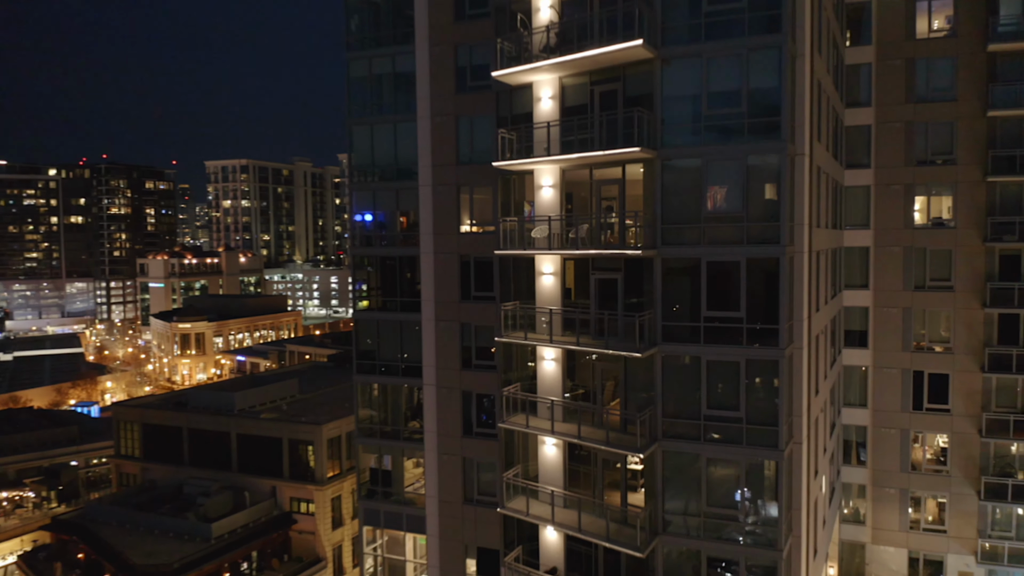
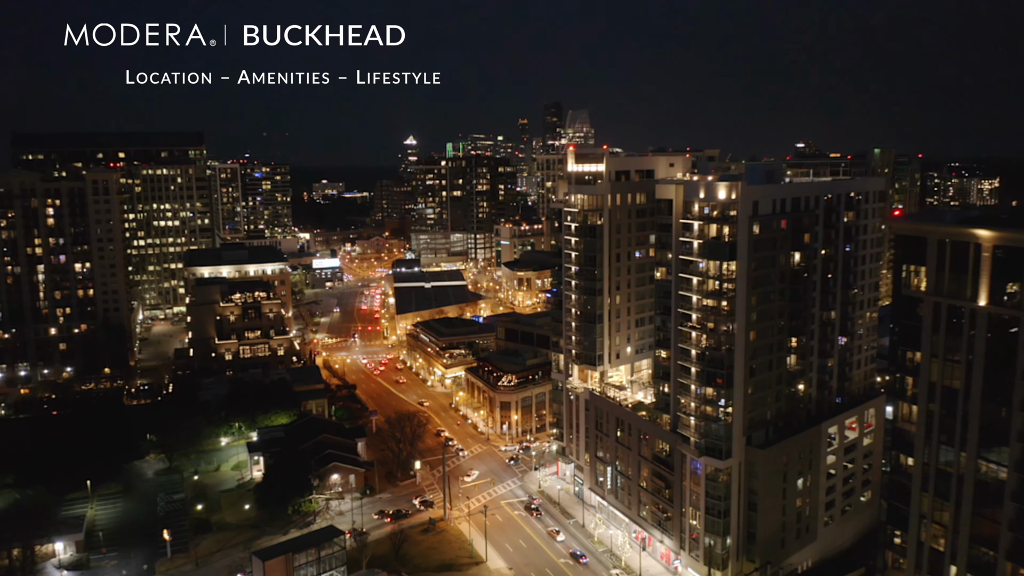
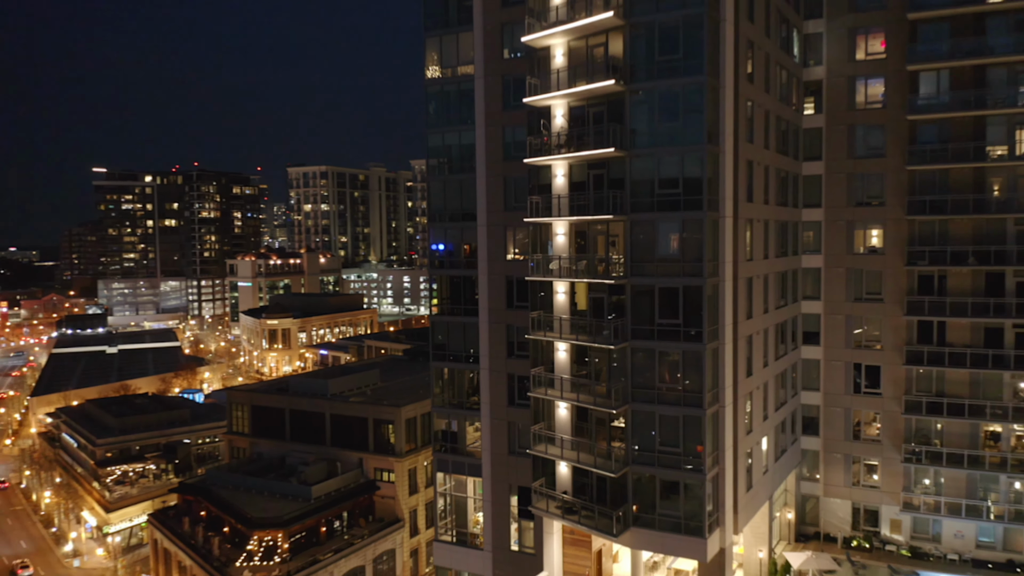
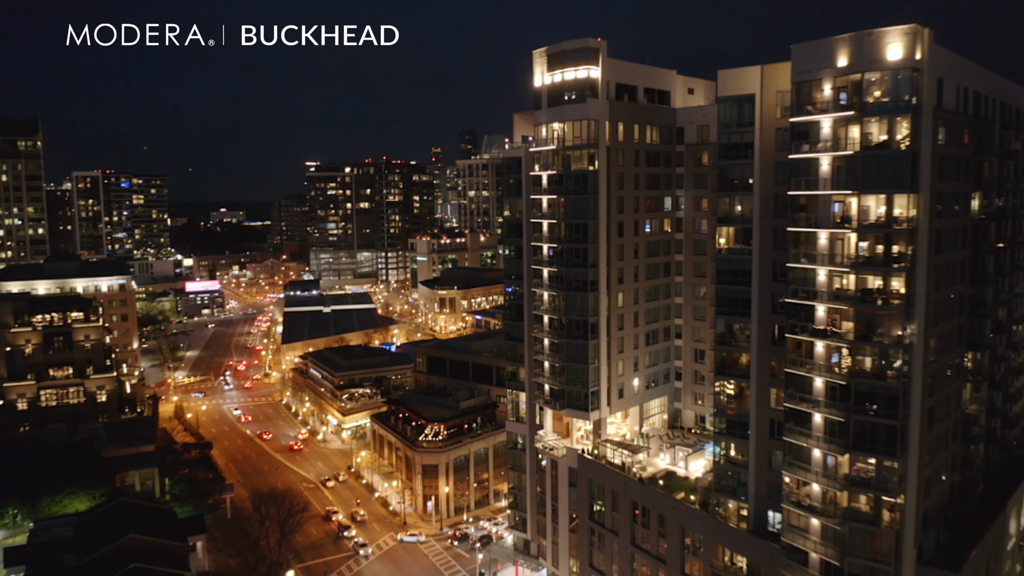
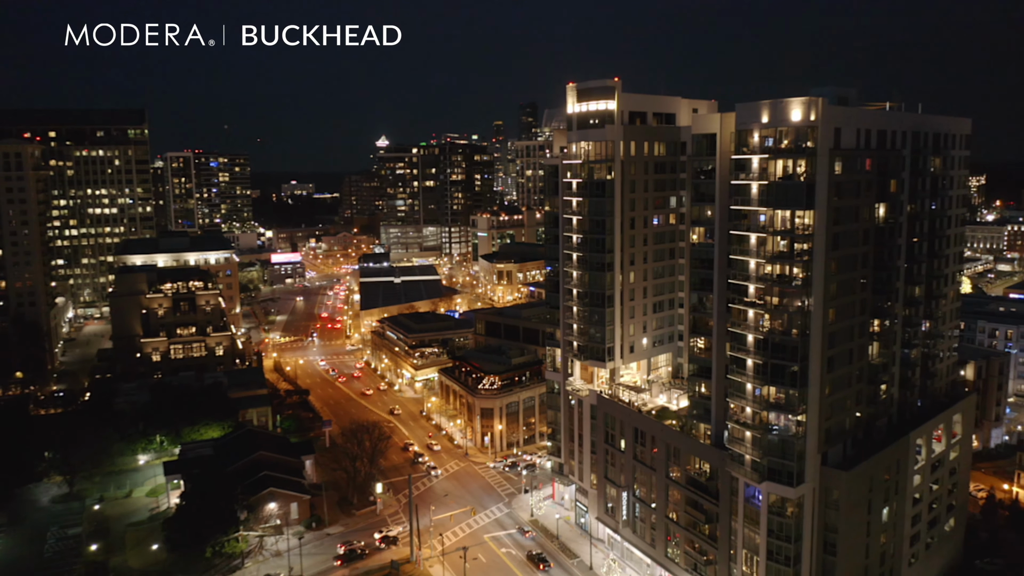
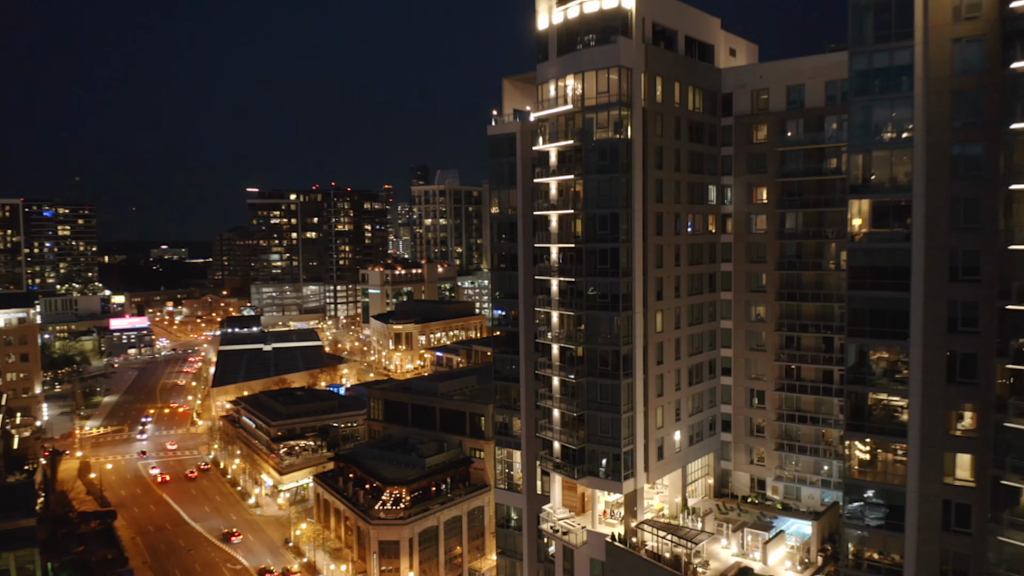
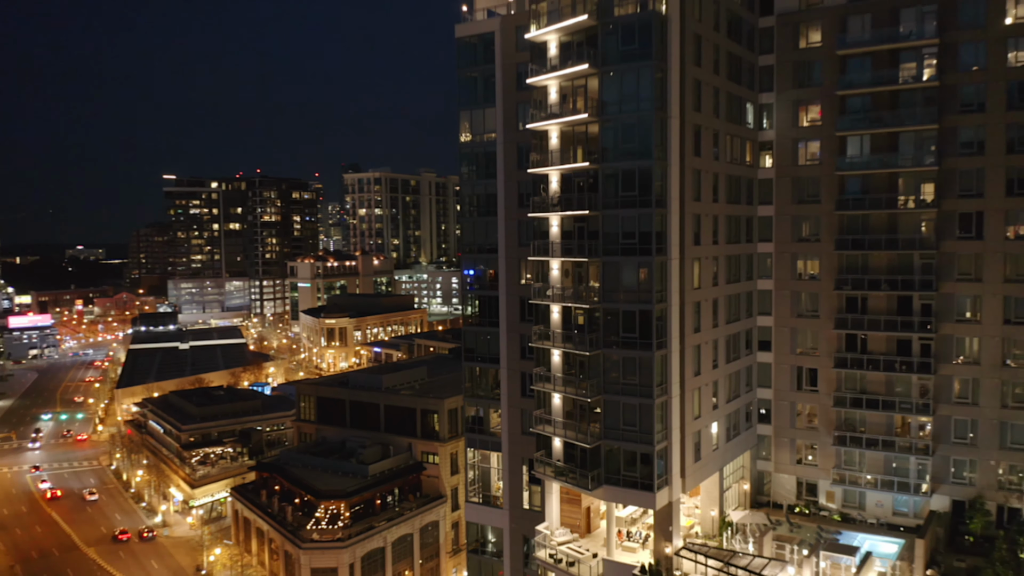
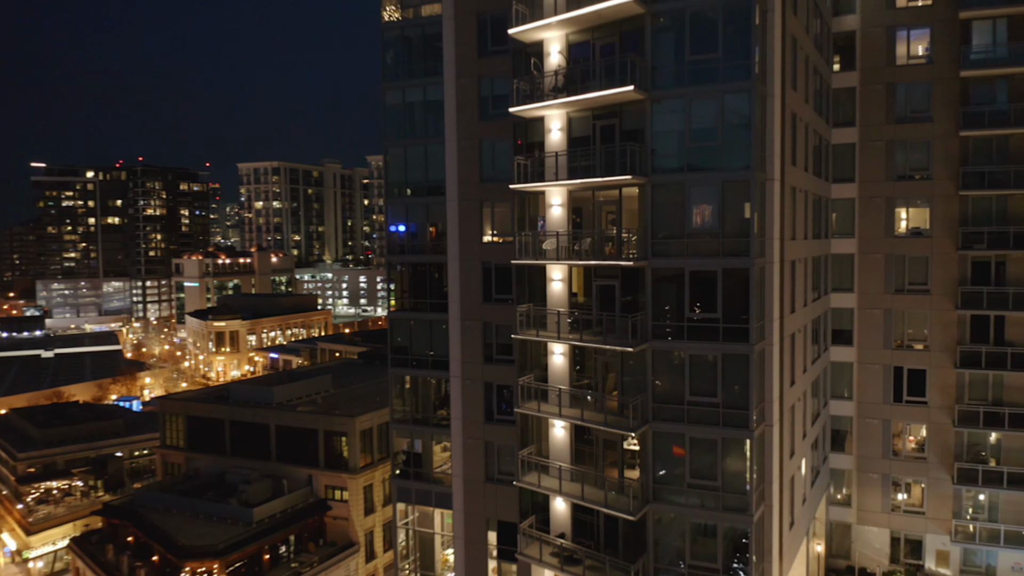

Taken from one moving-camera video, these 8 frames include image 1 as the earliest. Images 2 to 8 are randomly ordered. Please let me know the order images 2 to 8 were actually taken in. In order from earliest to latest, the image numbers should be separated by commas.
8, 3, 7, 6, 4, 5, 2
